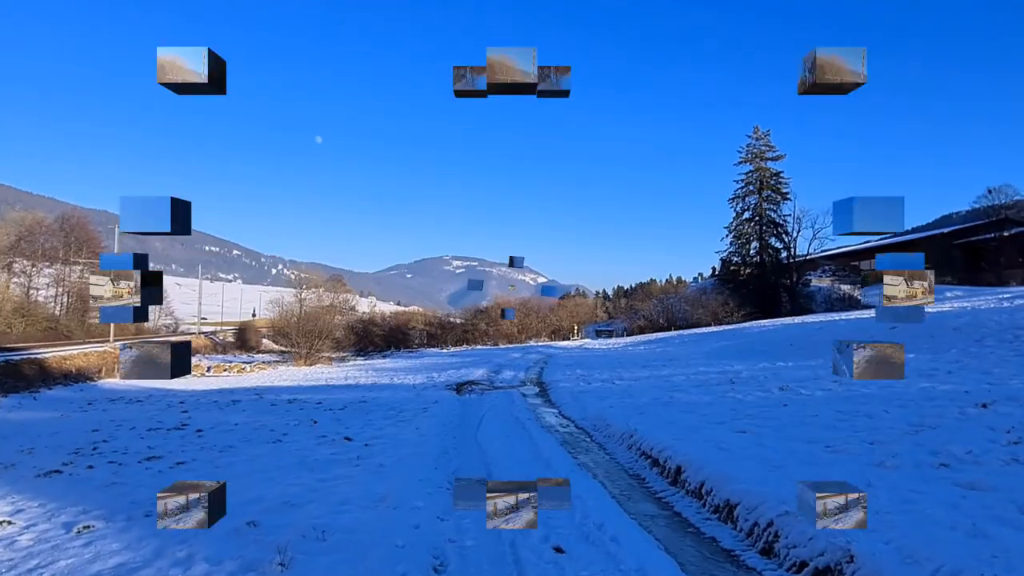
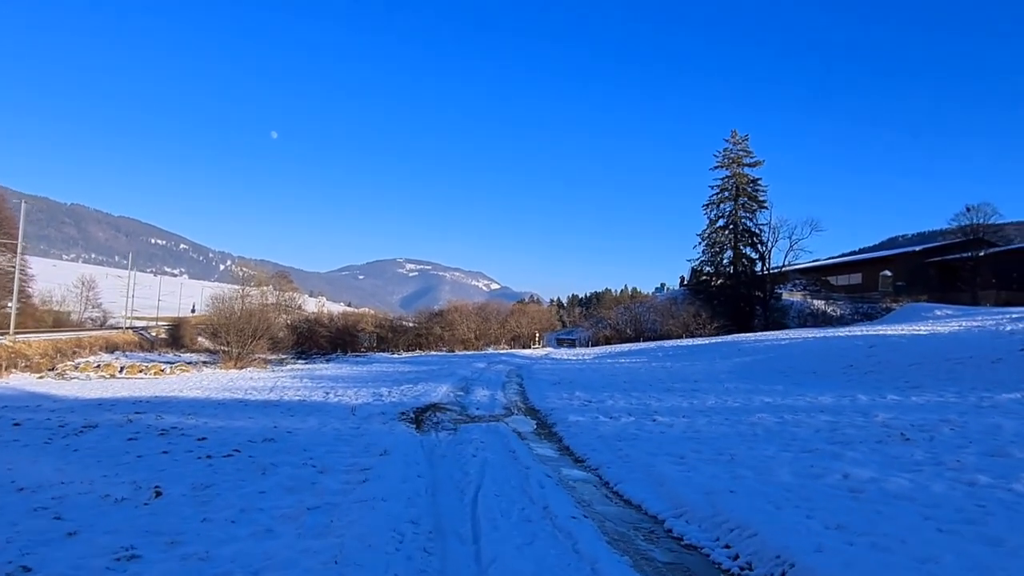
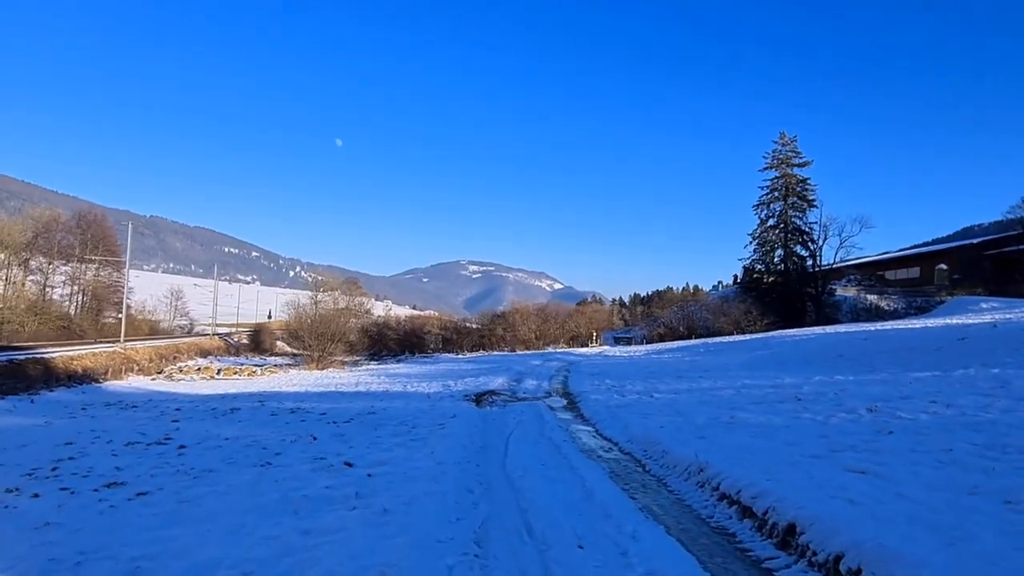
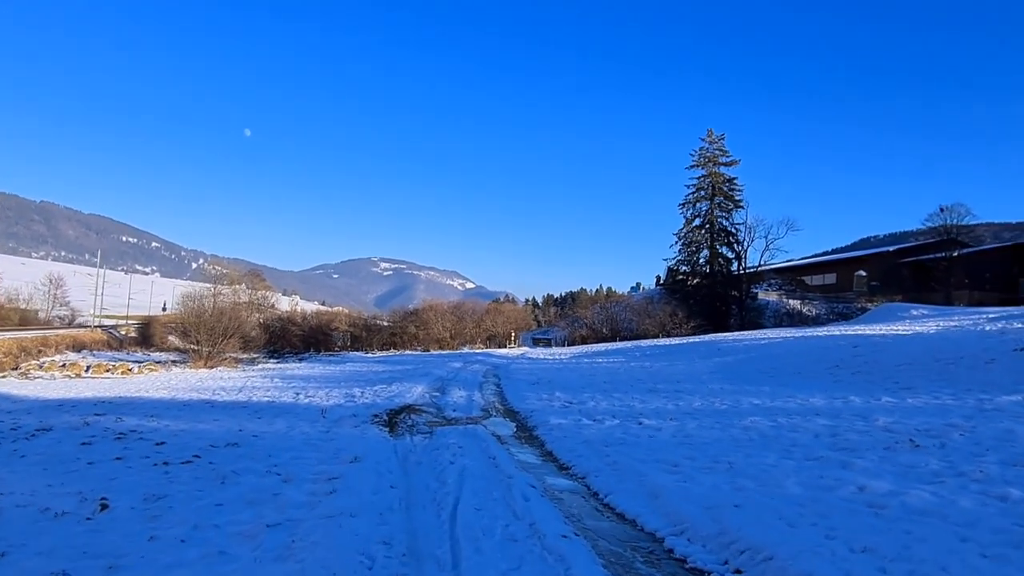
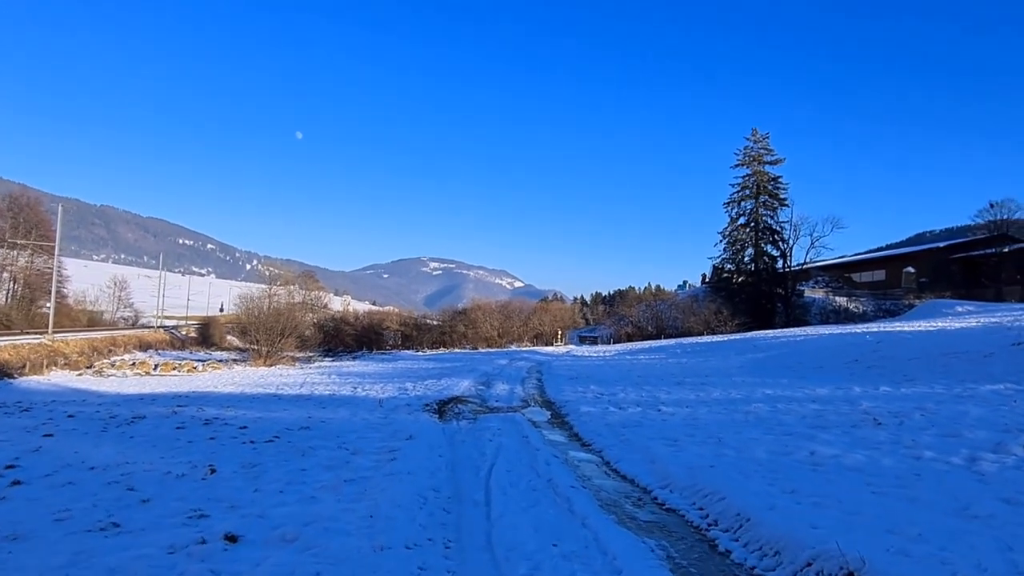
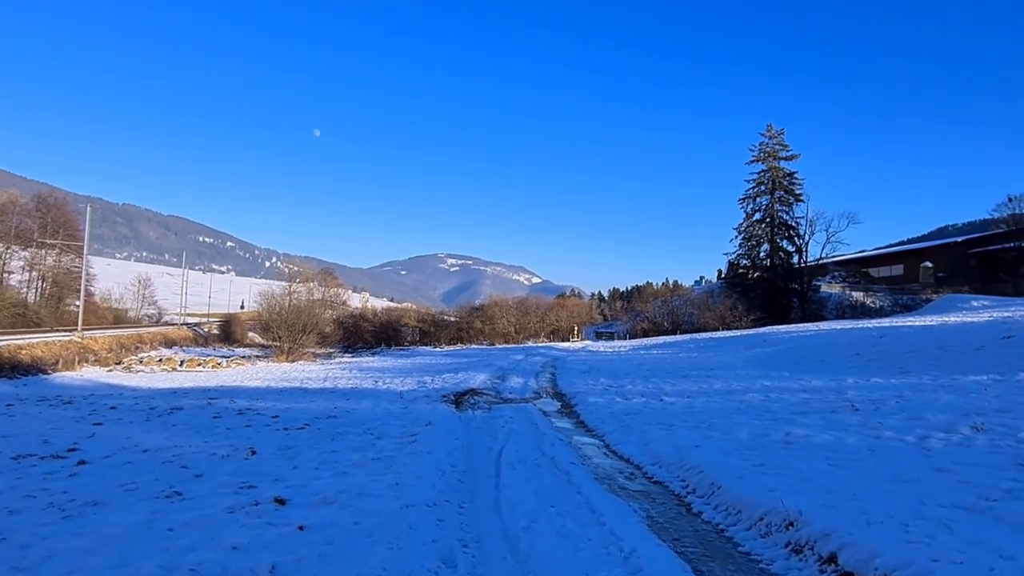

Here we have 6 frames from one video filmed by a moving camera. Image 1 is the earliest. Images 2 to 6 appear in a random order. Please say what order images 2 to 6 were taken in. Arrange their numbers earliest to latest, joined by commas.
3, 6, 5, 2, 4
